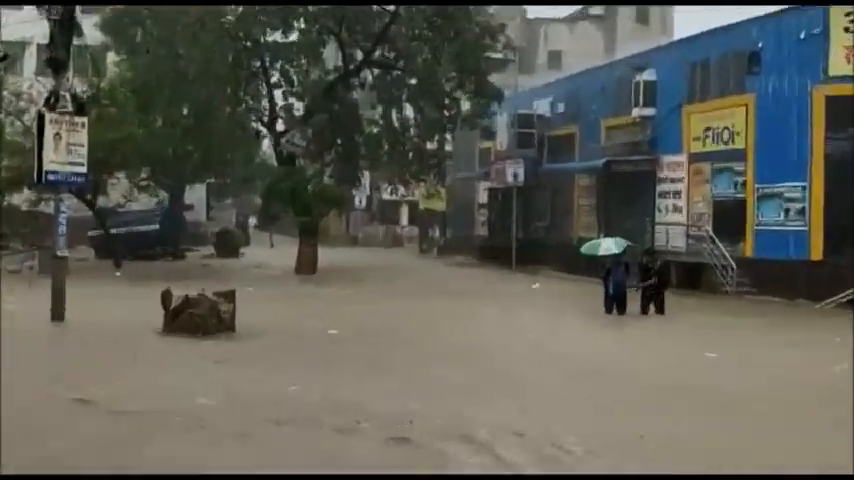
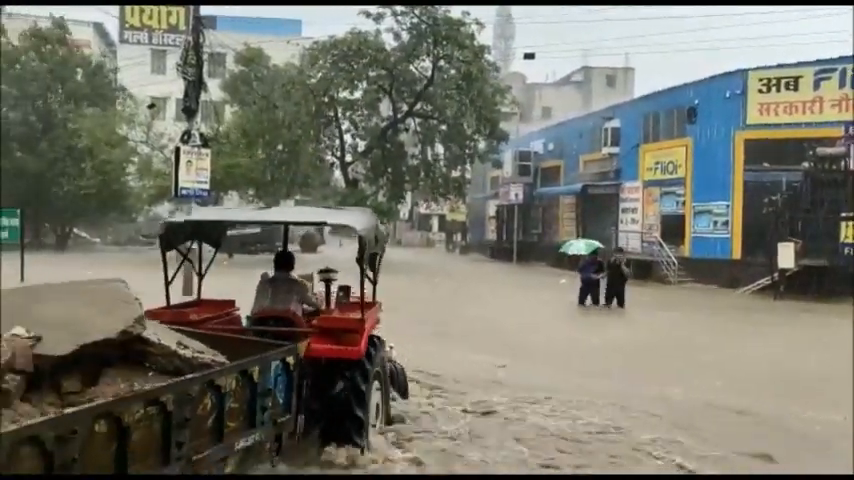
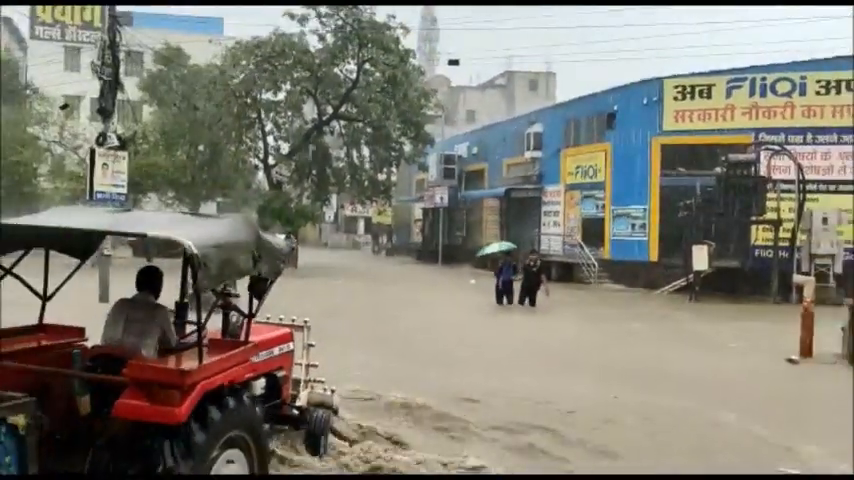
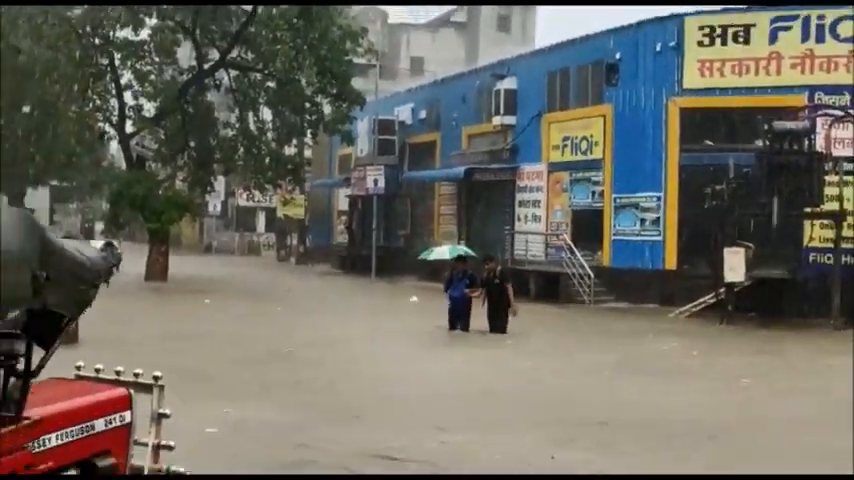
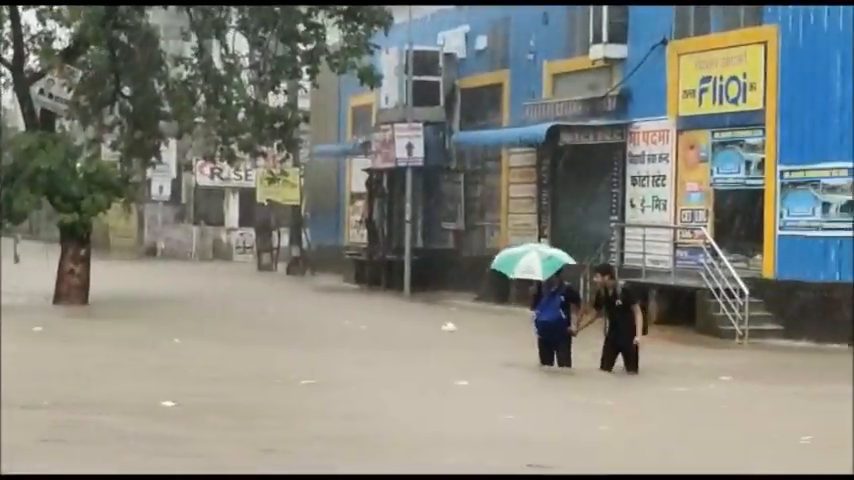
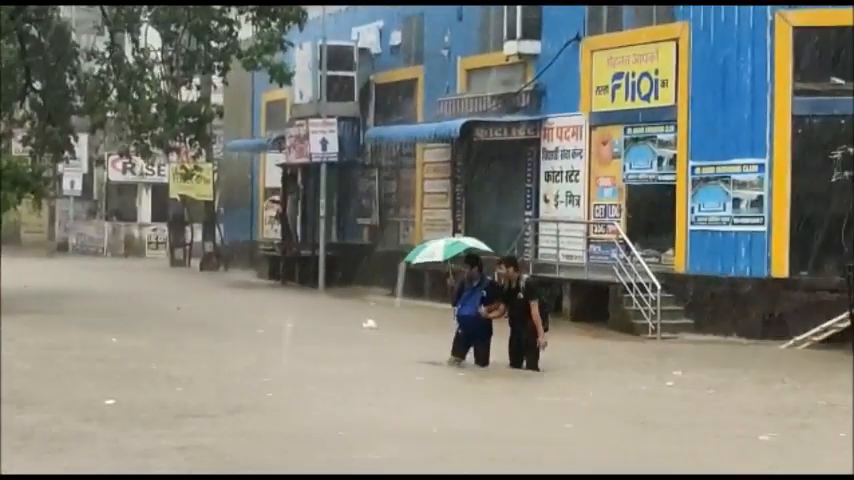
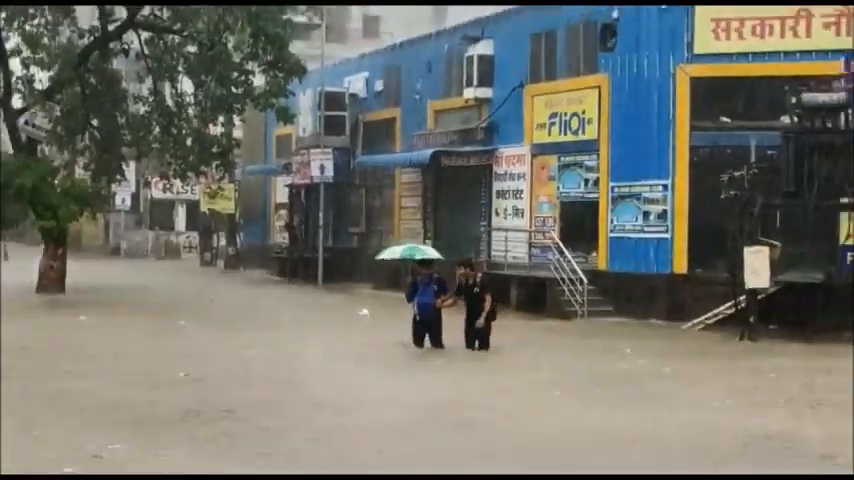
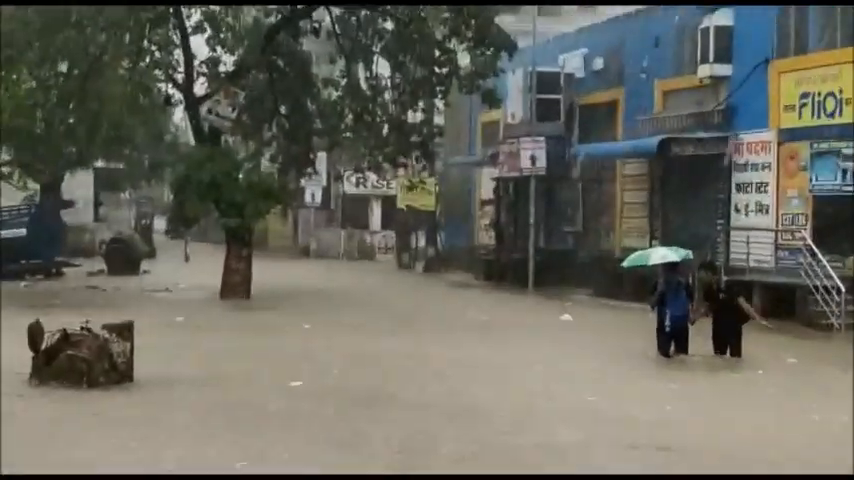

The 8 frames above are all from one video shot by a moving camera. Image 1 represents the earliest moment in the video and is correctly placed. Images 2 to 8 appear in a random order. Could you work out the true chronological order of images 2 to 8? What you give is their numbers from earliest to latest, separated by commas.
8, 5, 6, 7, 4, 3, 2
